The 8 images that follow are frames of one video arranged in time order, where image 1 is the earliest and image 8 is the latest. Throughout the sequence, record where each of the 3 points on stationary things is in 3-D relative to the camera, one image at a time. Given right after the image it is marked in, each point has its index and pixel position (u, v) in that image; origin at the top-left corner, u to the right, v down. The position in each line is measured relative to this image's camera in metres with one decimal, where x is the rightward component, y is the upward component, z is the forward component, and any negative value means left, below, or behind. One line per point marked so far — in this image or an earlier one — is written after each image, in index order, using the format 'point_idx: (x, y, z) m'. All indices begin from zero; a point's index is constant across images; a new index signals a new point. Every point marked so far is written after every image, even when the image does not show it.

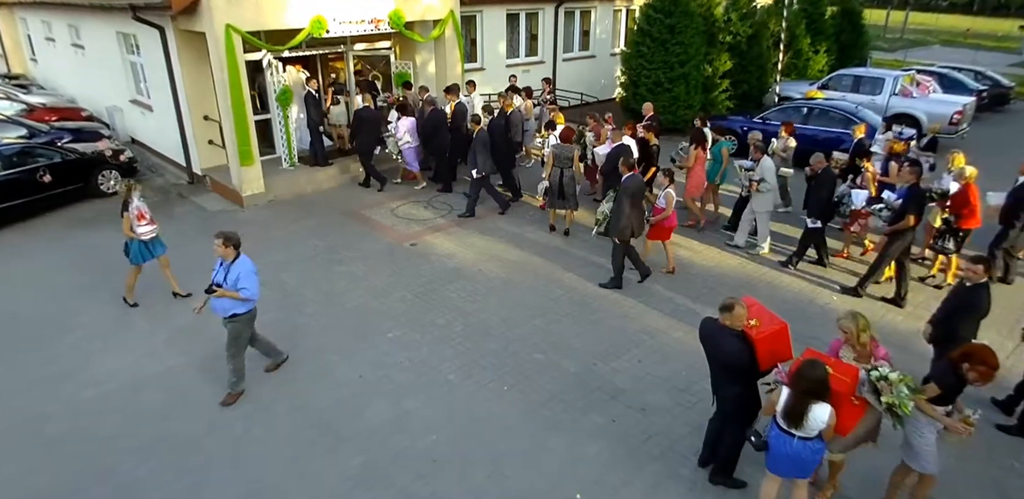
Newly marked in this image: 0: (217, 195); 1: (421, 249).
0: (-5.4, +1.0, +10.4) m
1: (-1.3, 0.0, +8.2) m
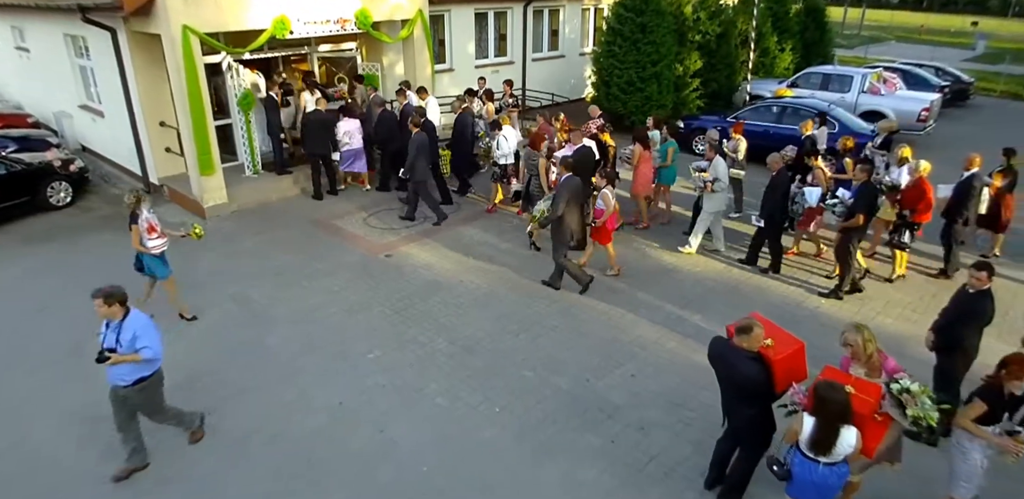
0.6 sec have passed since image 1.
0: (-5.8, +0.8, +9.8) m
1: (-1.6, -0.1, +7.8) m
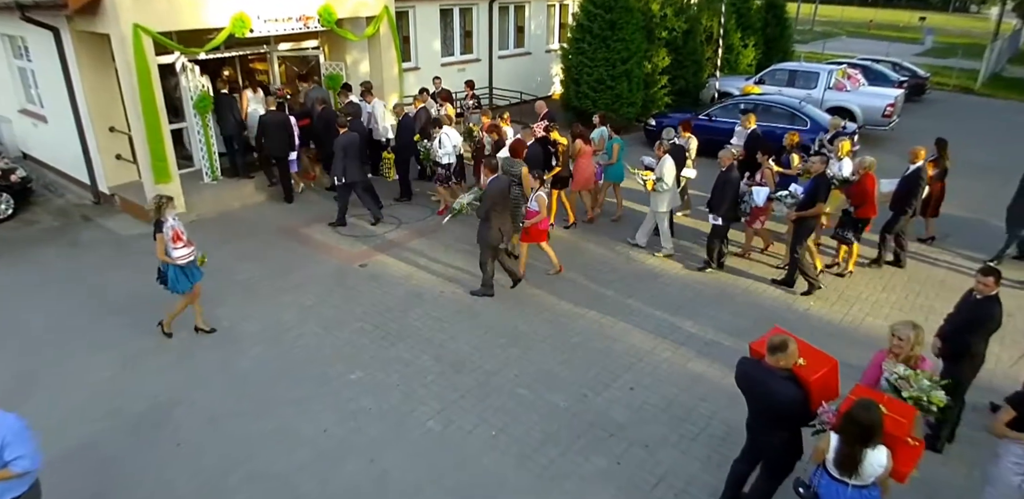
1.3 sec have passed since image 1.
0: (-6.1, +0.5, +9.2) m
1: (-1.8, -0.3, +7.5) m
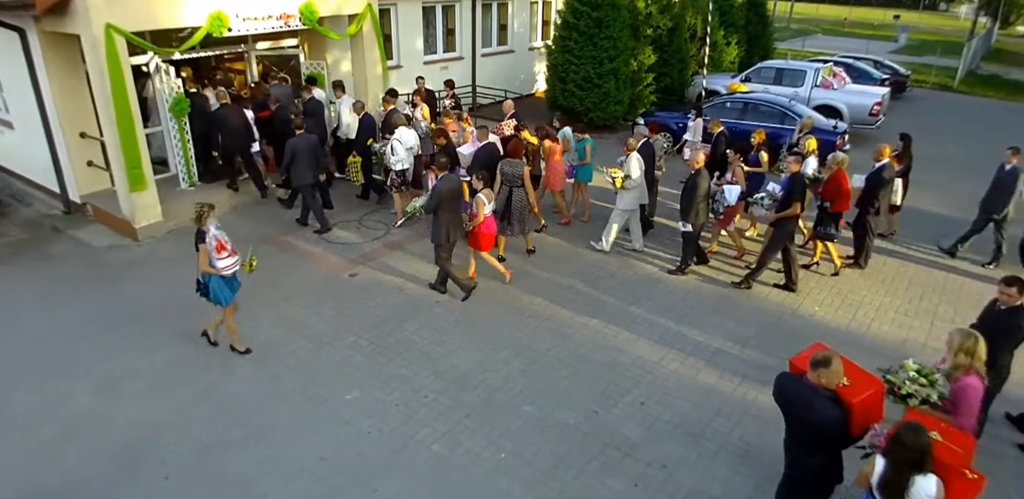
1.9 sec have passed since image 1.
0: (-6.2, +0.4, +8.7) m
1: (-1.8, -0.4, +7.2) m
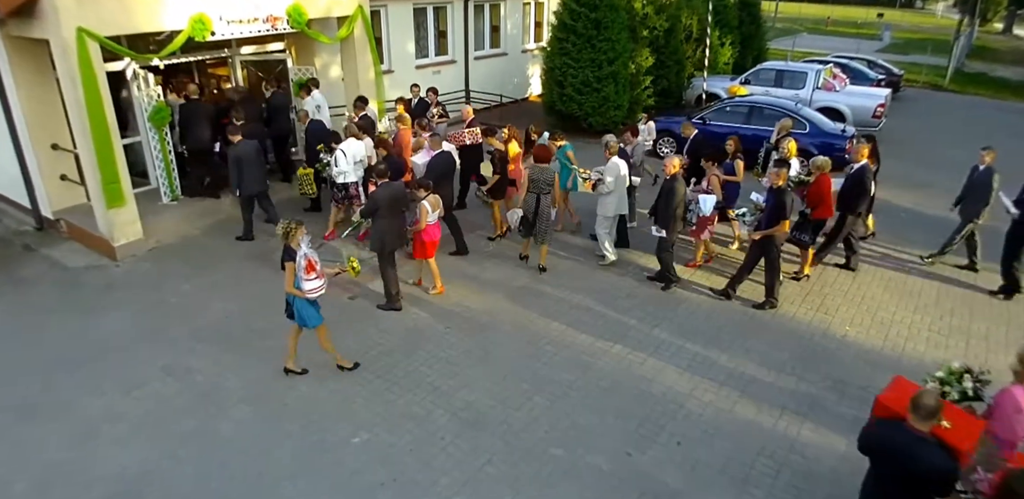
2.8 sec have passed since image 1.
0: (-6.2, +0.1, +8.1) m
1: (-1.7, -0.6, +6.7) m
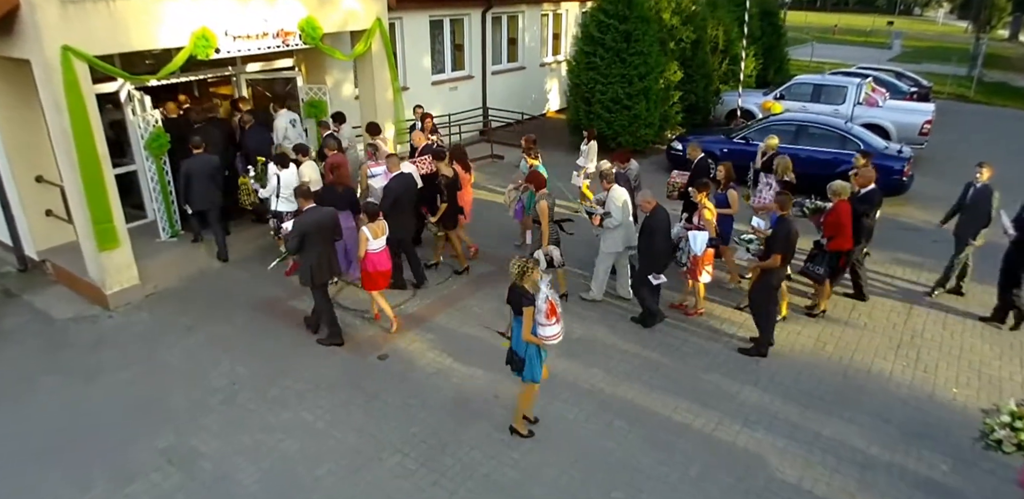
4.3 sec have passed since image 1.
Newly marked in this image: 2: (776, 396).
0: (-5.6, -0.5, +7.2) m
1: (-1.2, -1.1, +5.8) m
2: (+2.5, -1.4, +5.5) m
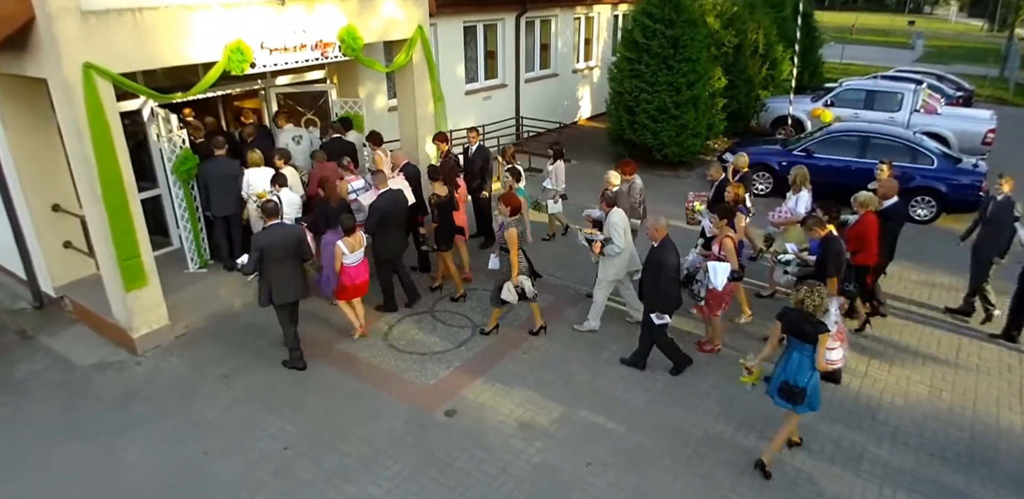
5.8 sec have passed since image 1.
0: (-4.9, -0.9, +6.5) m
1: (-0.4, -1.5, +5.1) m
2: (+3.3, -1.8, +4.8) m
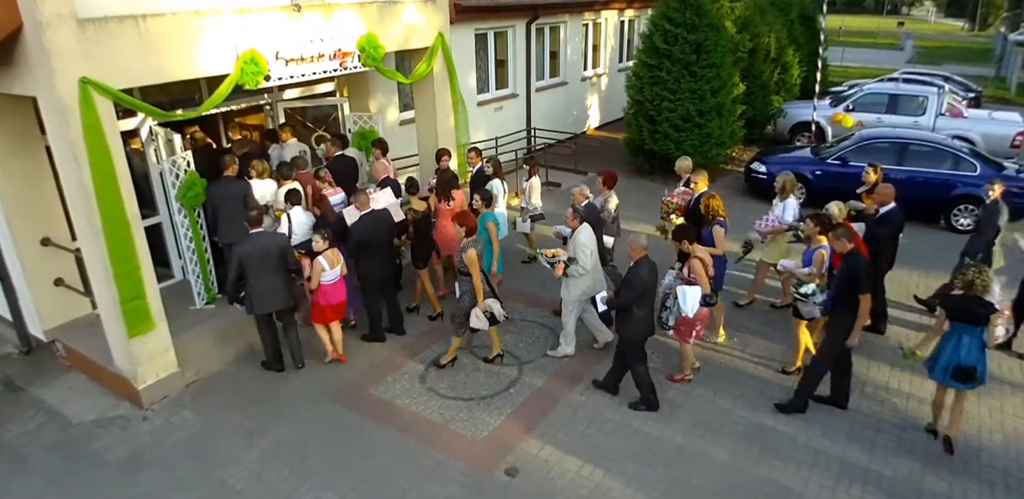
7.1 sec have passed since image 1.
0: (-4.4, -1.3, +5.8) m
1: (+0.1, -1.8, +4.5) m
2: (+3.9, -2.0, +4.3) m
